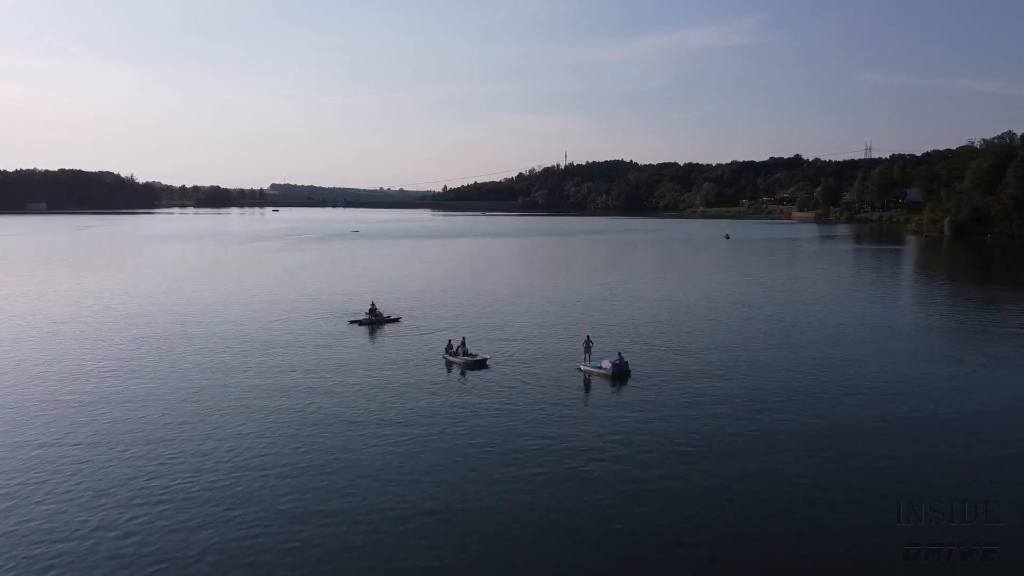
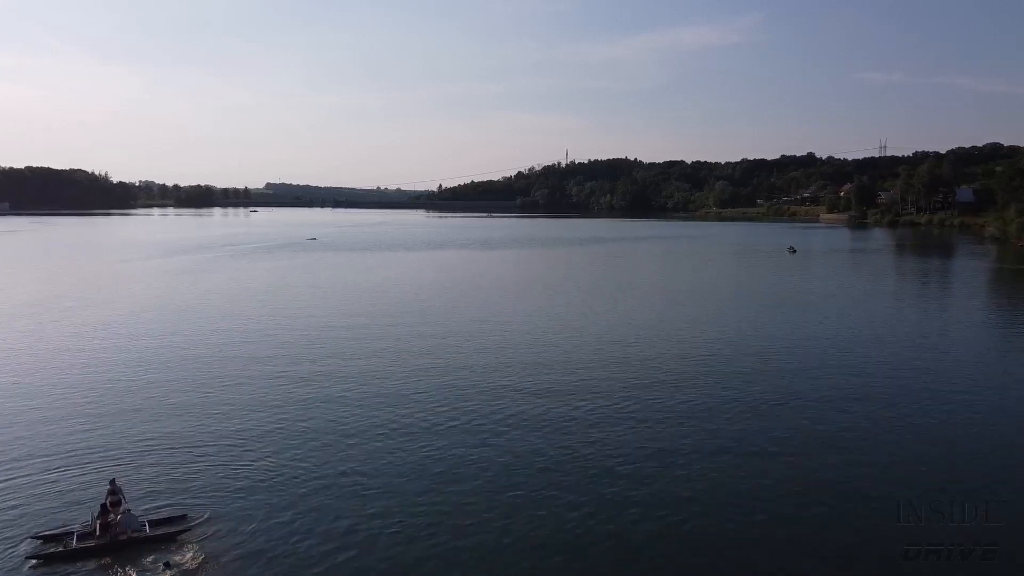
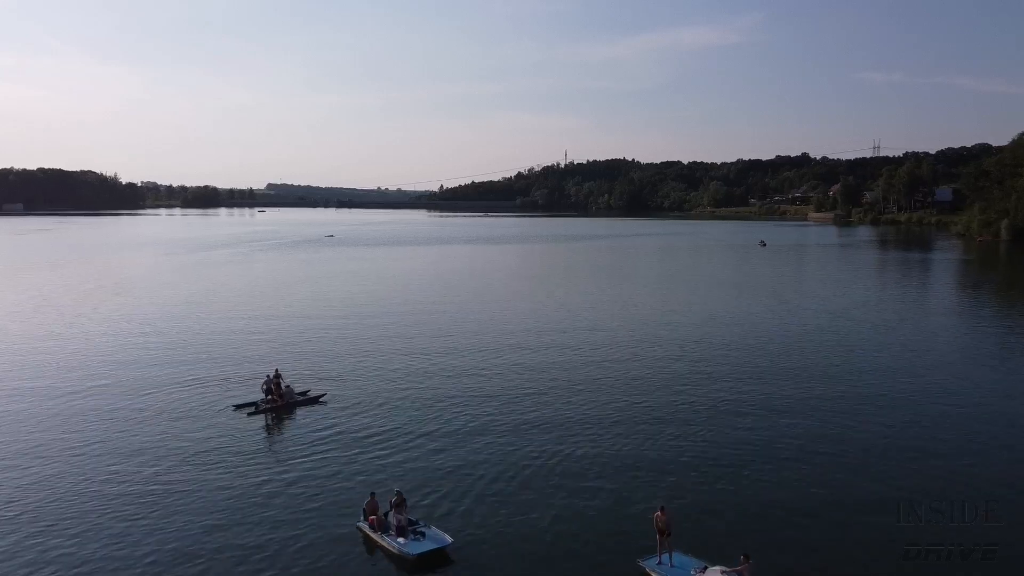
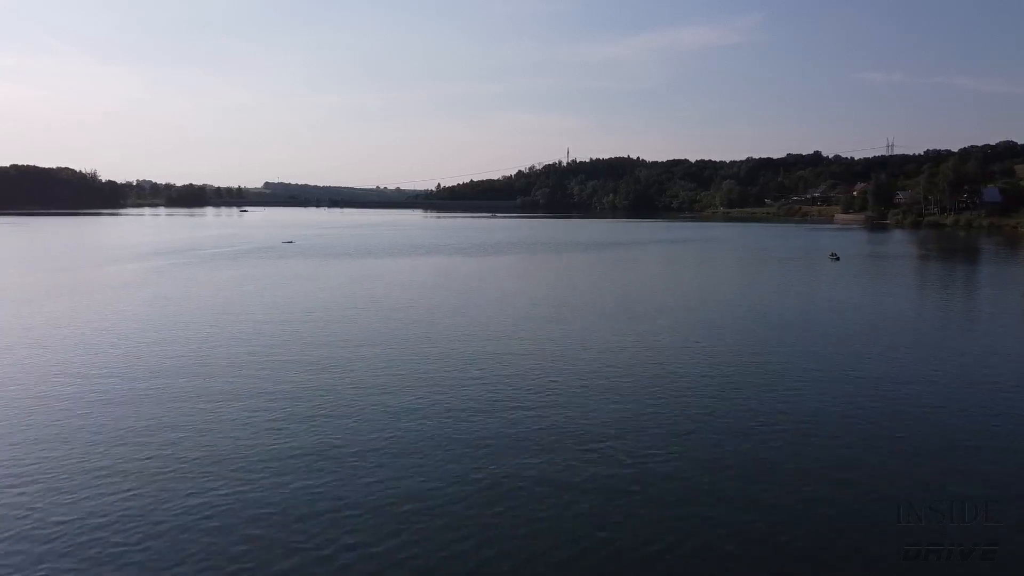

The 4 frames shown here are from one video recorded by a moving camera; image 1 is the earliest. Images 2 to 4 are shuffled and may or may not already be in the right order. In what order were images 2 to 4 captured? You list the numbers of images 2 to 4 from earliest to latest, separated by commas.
3, 2, 4
